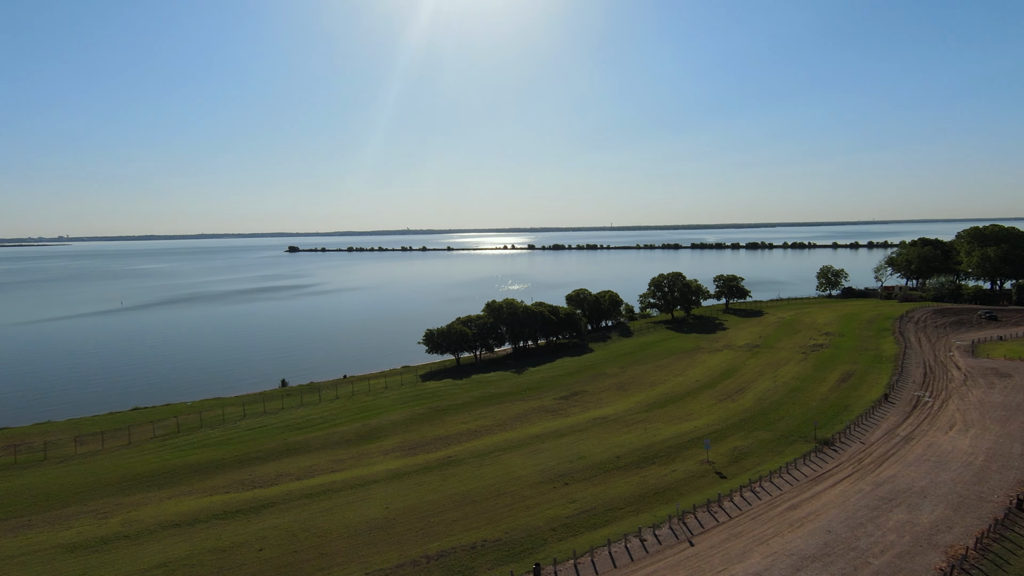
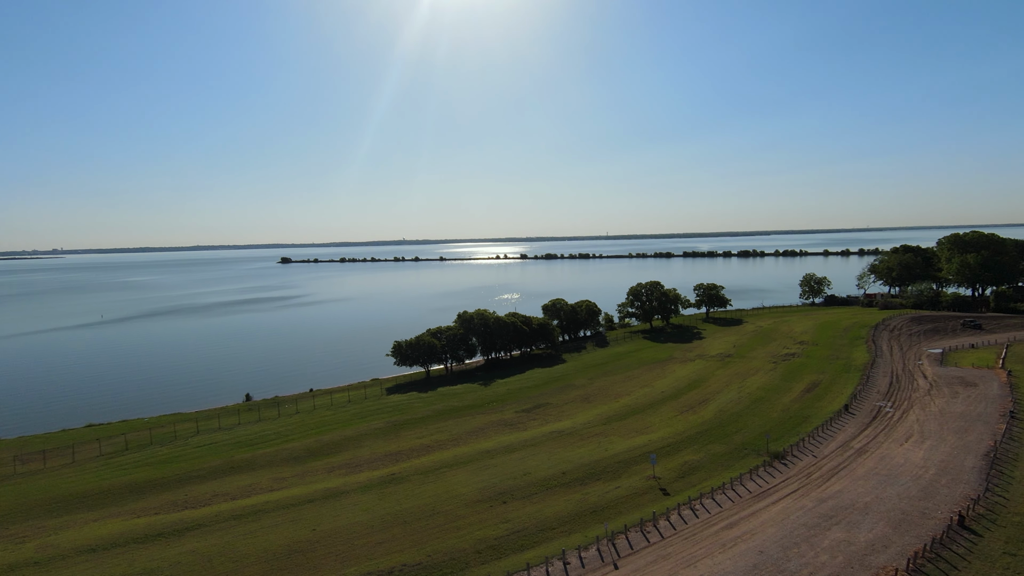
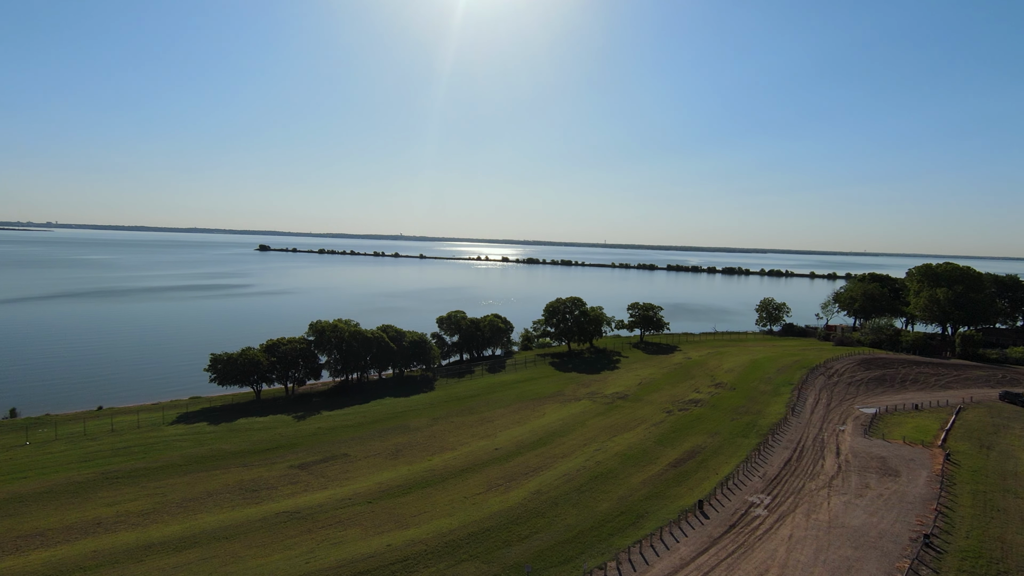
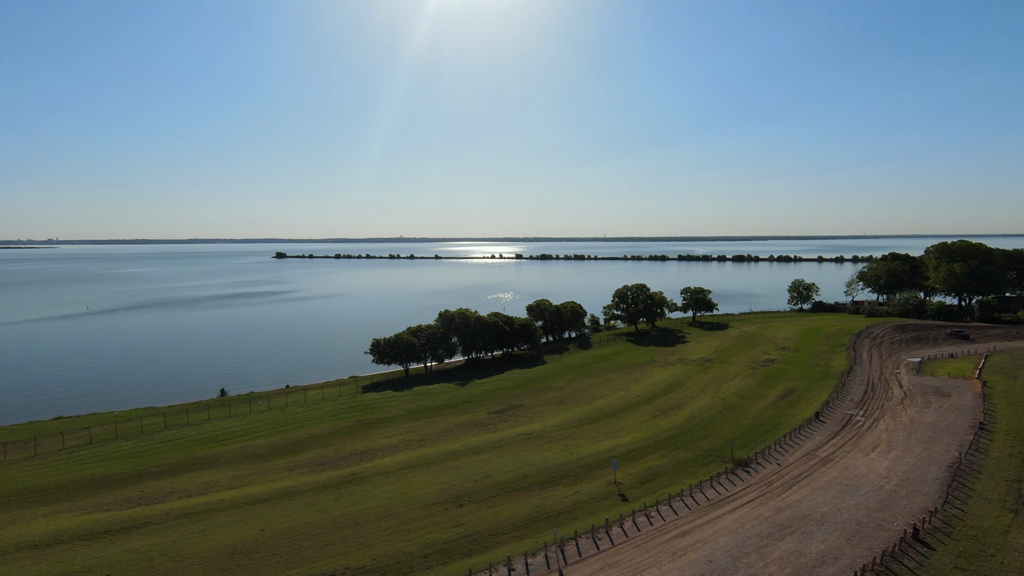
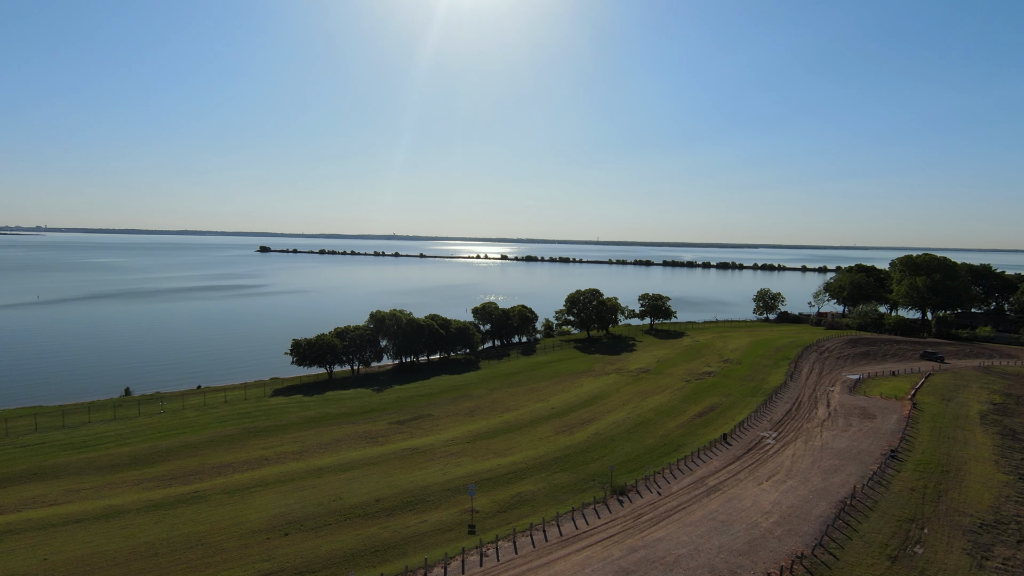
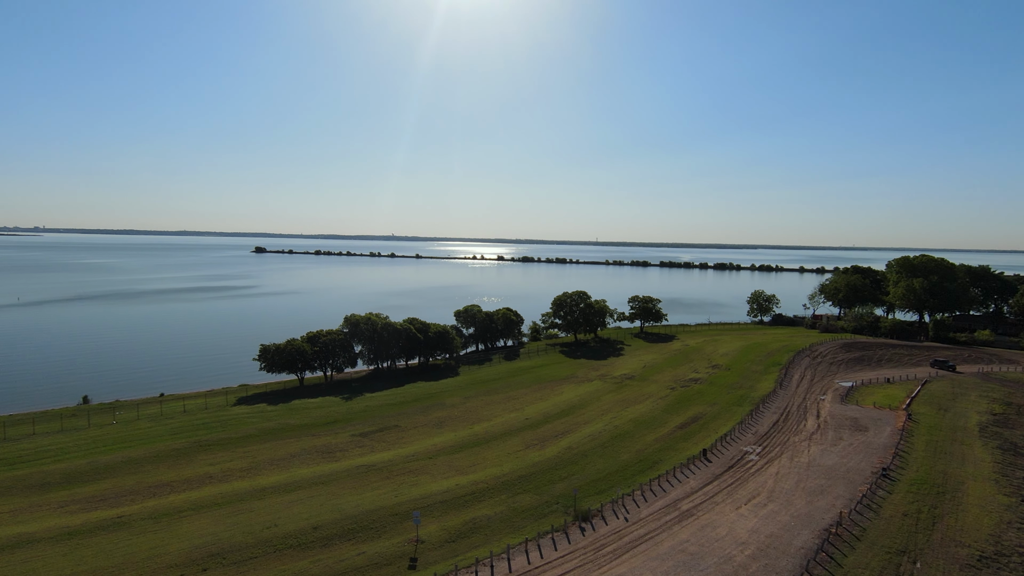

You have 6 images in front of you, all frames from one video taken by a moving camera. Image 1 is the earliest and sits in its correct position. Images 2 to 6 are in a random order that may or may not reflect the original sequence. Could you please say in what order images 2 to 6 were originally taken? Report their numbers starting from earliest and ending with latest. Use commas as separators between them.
2, 4, 5, 6, 3
